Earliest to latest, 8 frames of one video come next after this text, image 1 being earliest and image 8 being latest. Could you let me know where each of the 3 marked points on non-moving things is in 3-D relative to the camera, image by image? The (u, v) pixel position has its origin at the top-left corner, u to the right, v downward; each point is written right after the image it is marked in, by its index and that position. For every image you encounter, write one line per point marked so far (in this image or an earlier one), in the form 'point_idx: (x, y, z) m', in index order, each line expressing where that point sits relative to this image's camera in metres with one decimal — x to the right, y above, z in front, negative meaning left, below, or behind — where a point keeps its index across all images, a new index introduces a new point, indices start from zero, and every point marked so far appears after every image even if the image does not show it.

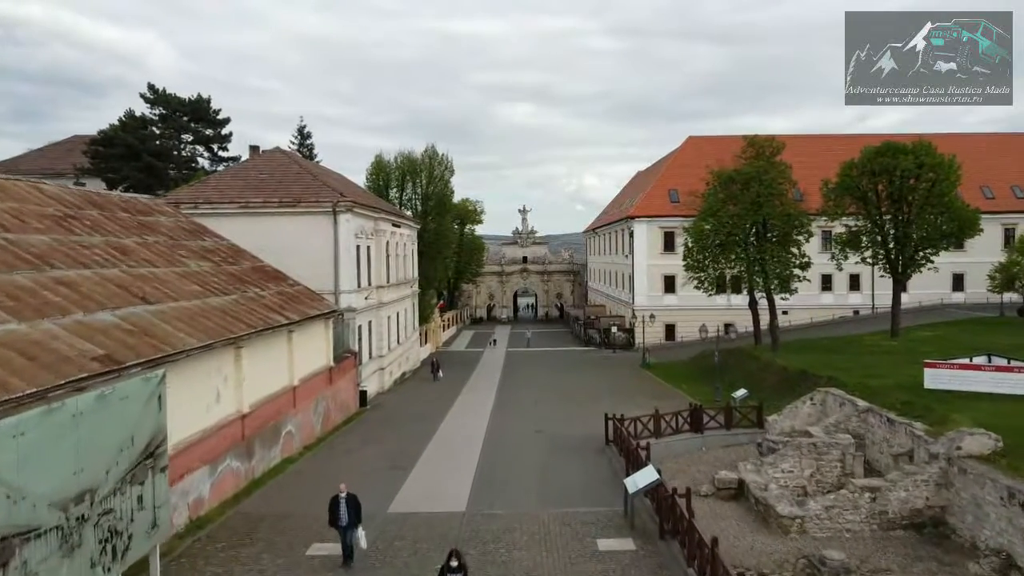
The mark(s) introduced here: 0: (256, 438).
0: (-5.5, -3.2, +17.4) m
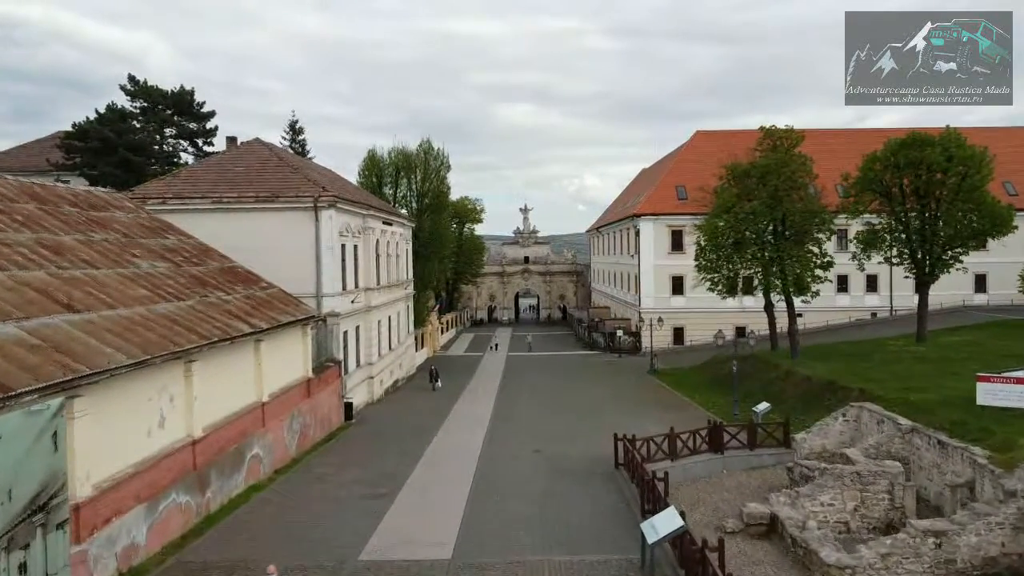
0: (-5.6, -3.3, +15.1) m
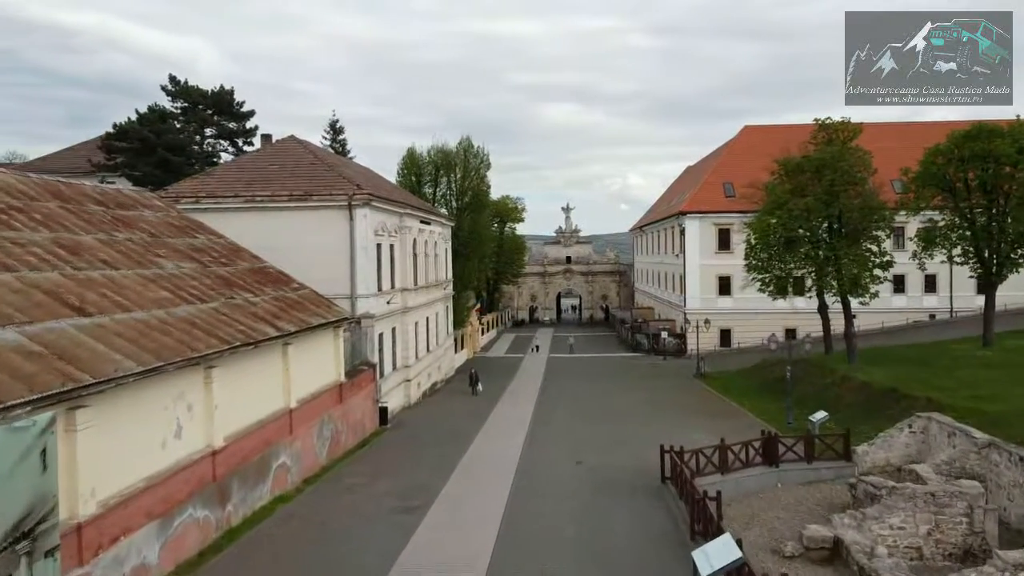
0: (-4.9, -3.3, +14.3) m
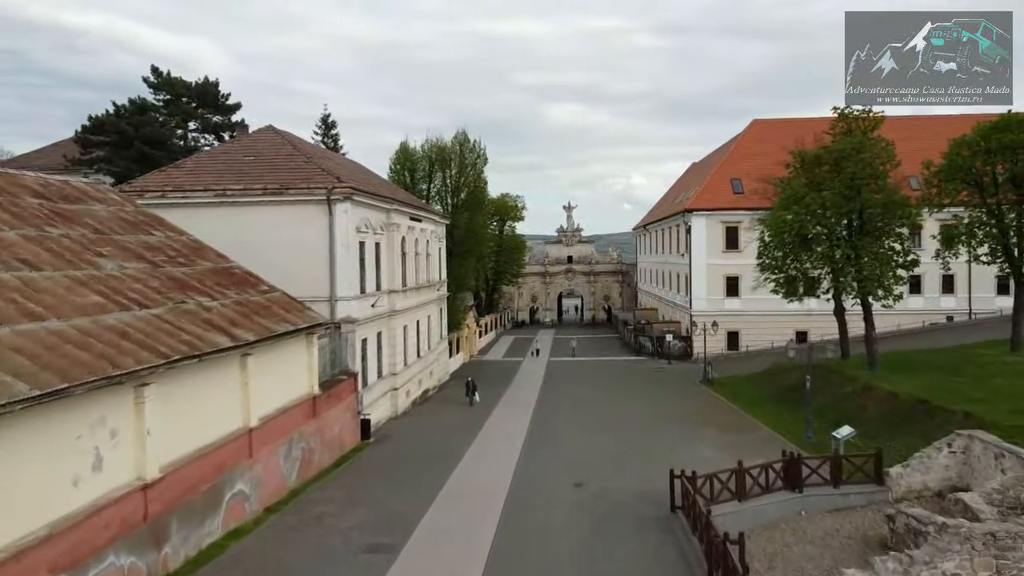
0: (-5.1, -3.4, +12.3) m
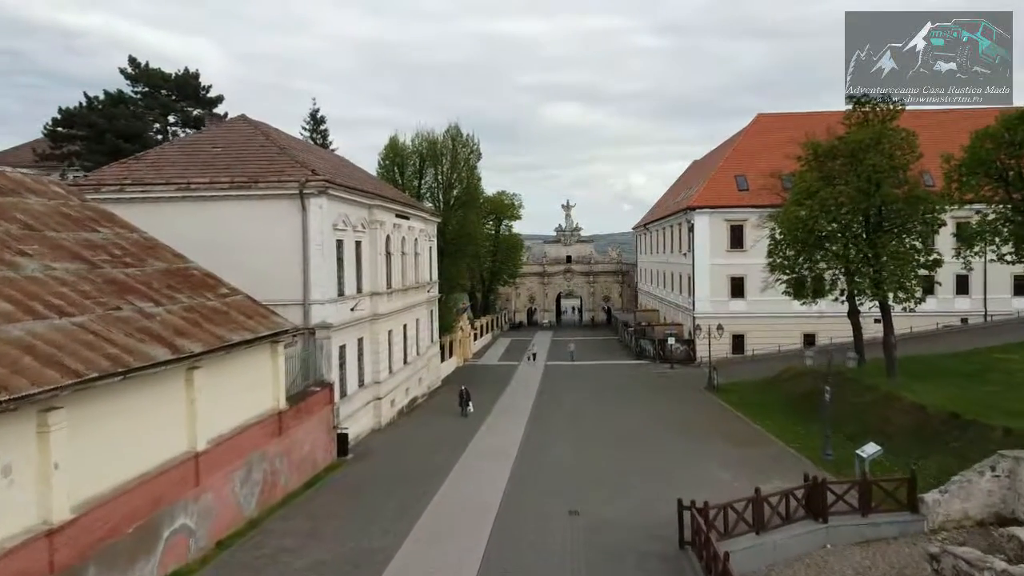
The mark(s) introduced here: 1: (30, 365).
0: (-5.3, -3.5, +10.3) m
1: (-5.7, -0.9, +9.6) m
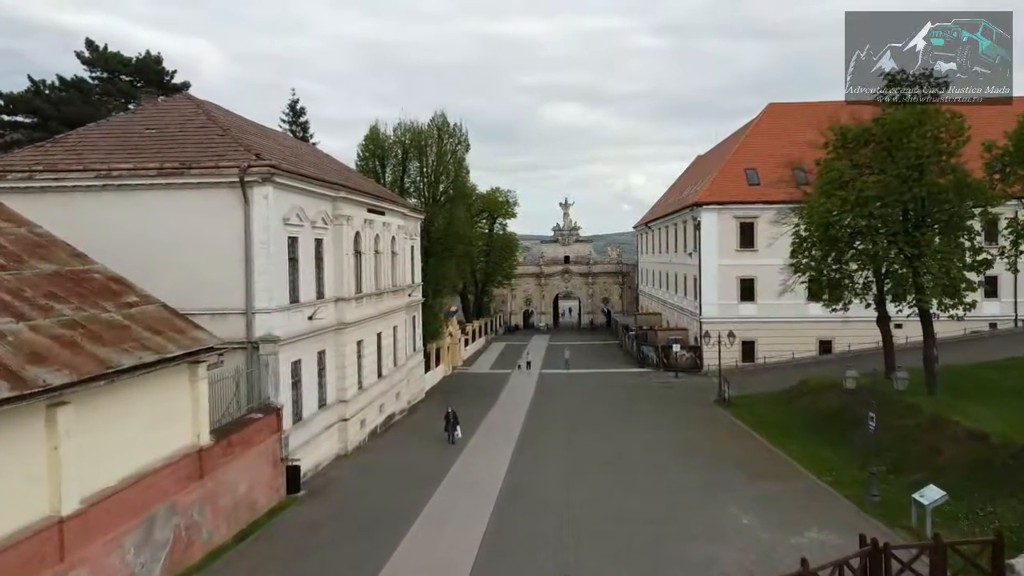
0: (-5.7, -3.6, +7.0) m
1: (-6.1, -1.0, +6.3) m
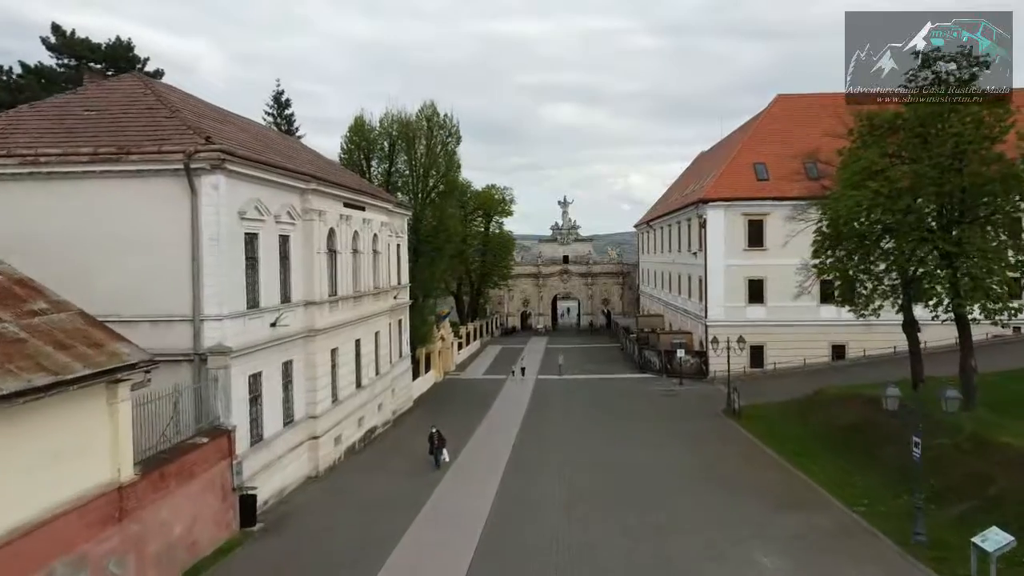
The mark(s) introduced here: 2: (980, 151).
0: (-6.0, -3.7, +4.7) m
1: (-6.3, -1.1, +4.0) m
2: (+10.7, +3.1, +18.7) m
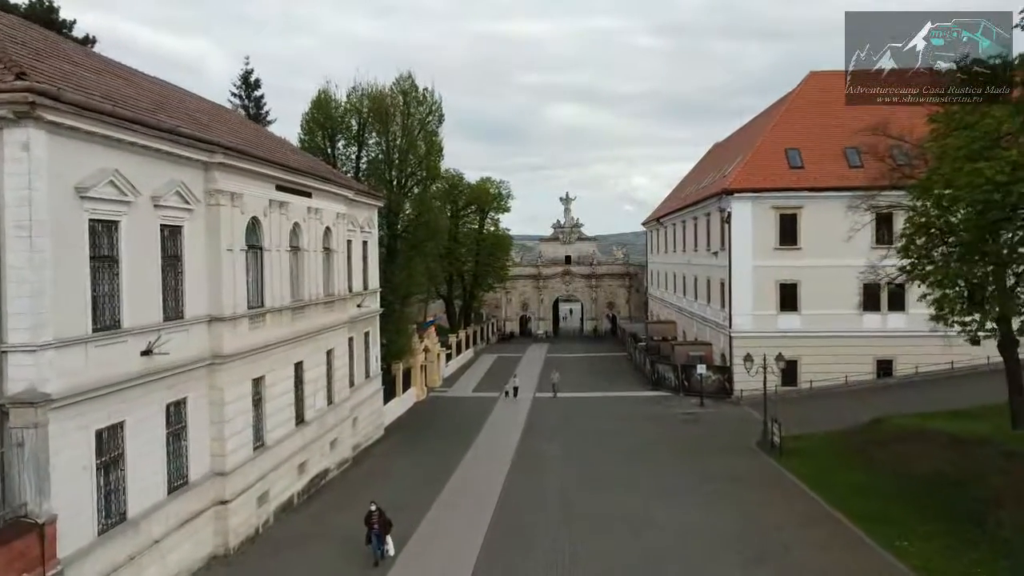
0: (-6.4, -3.8, -0.7) m
1: (-6.7, -1.3, -1.4) m
2: (+10.3, +2.9, +13.3) m
